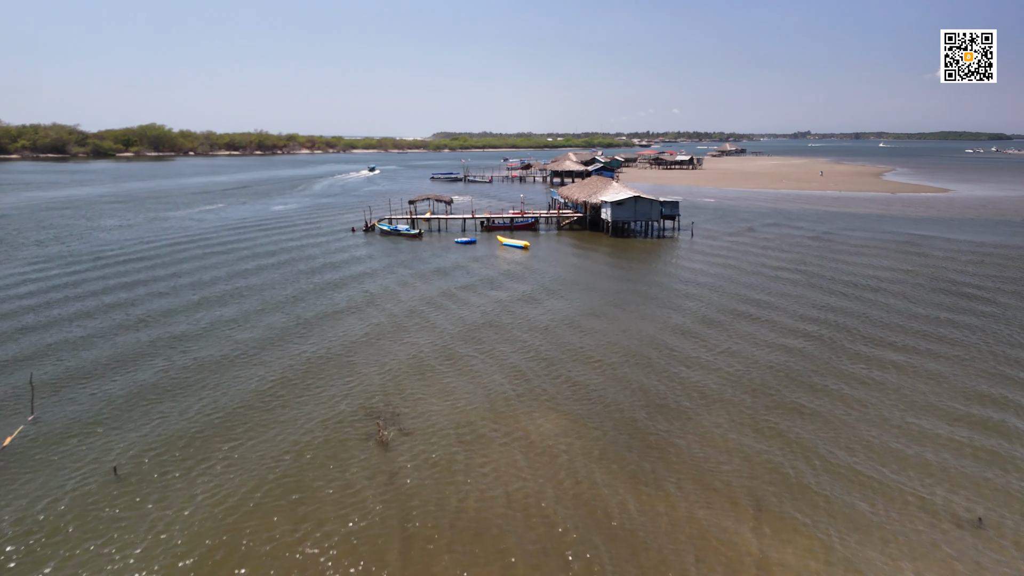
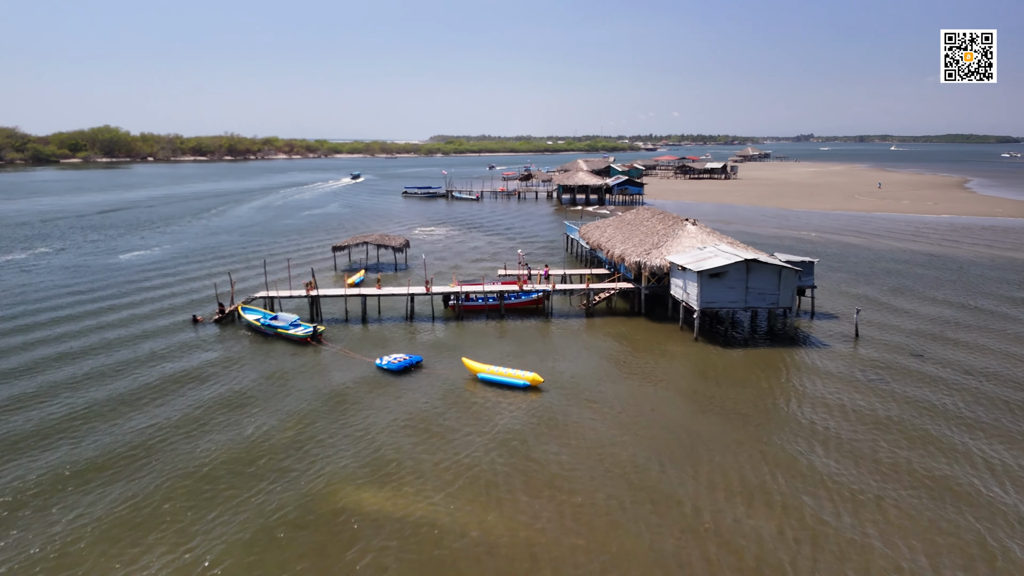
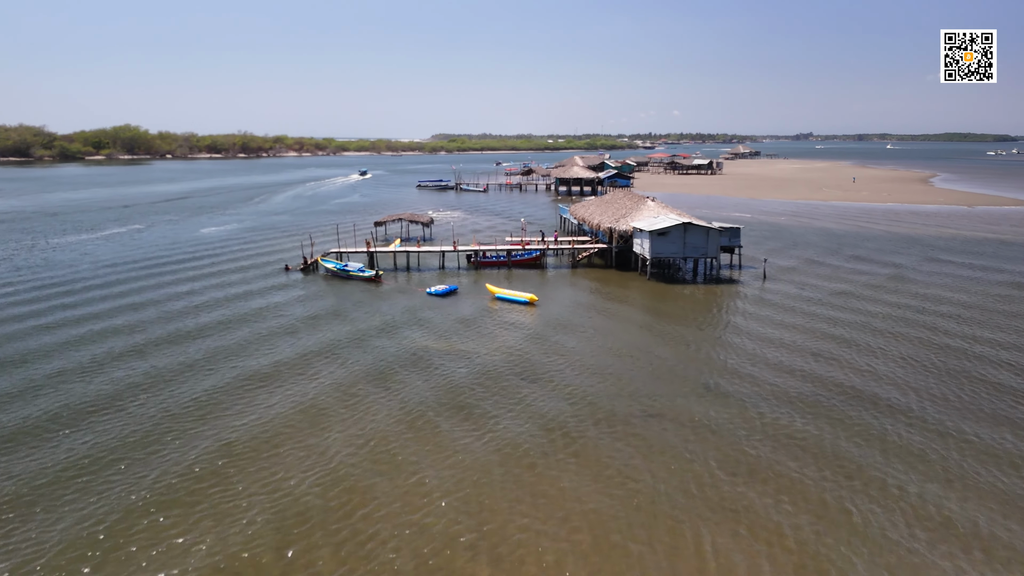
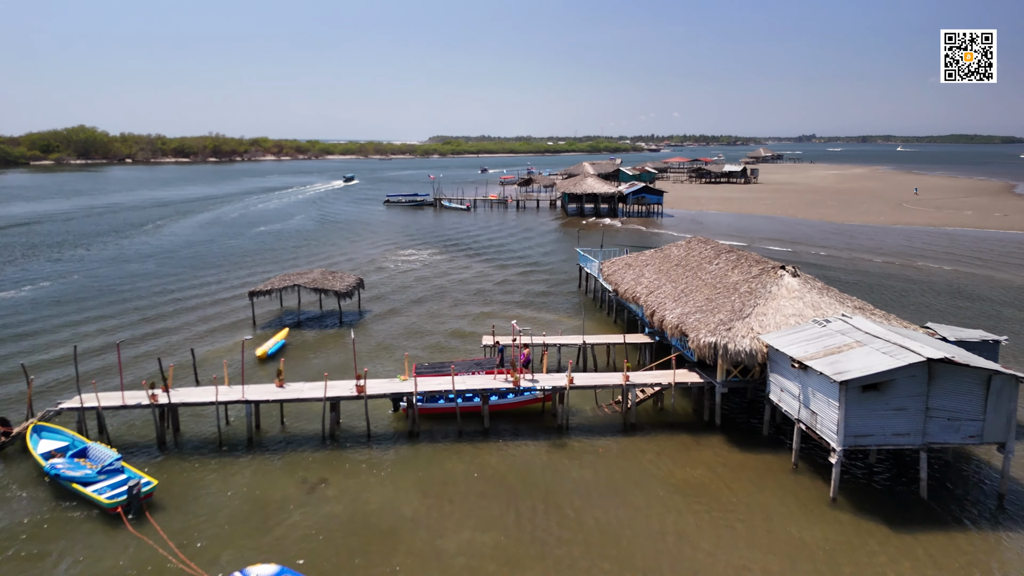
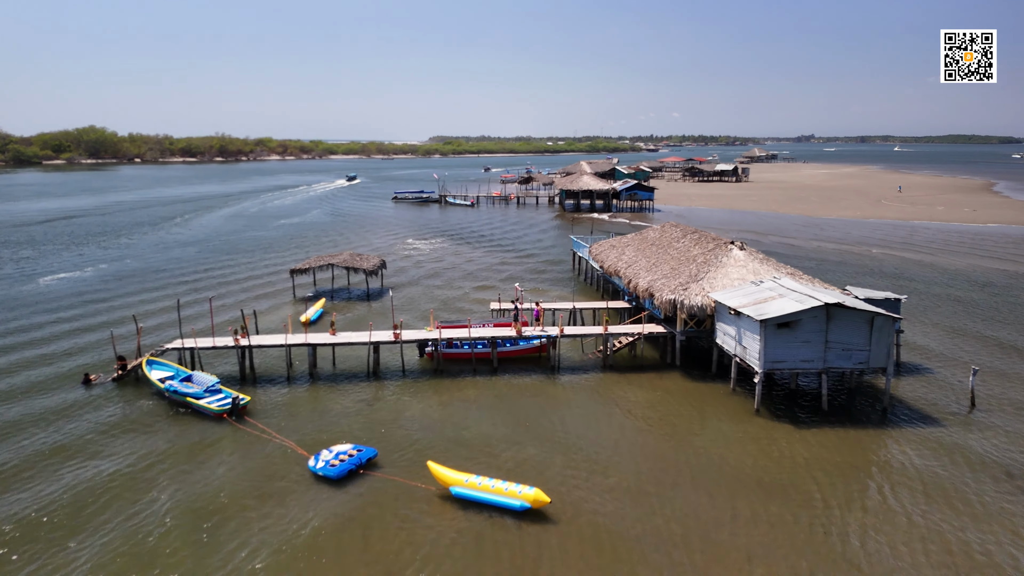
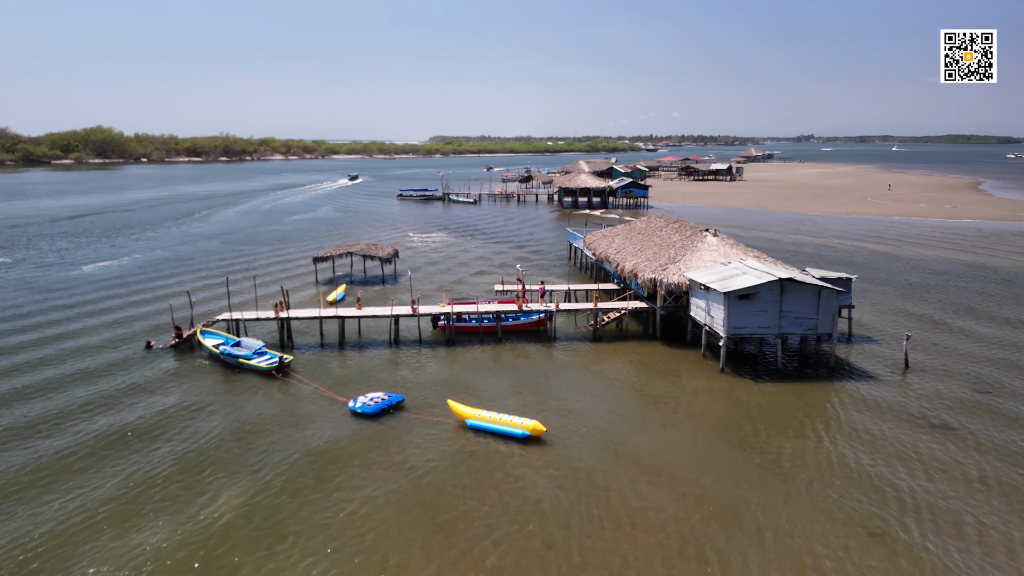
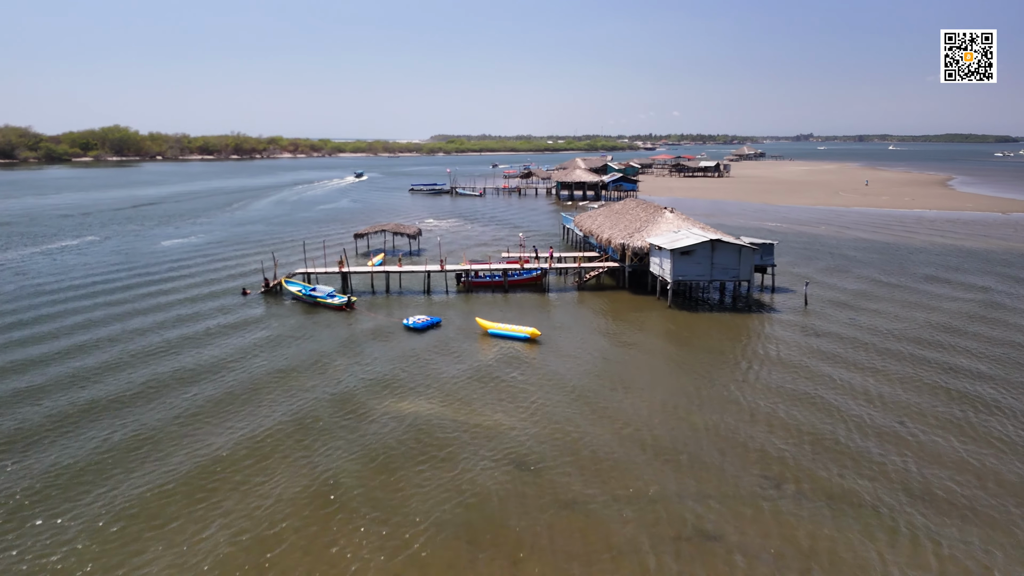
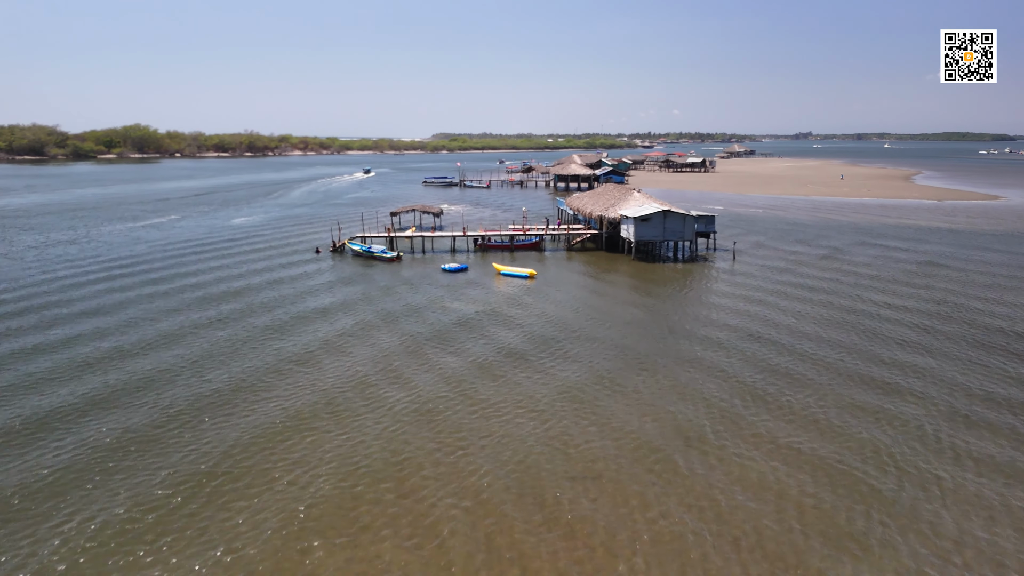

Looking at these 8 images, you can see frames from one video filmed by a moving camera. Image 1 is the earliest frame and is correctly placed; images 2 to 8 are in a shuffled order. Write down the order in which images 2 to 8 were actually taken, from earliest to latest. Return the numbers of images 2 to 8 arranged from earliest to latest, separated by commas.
8, 3, 7, 2, 6, 5, 4
